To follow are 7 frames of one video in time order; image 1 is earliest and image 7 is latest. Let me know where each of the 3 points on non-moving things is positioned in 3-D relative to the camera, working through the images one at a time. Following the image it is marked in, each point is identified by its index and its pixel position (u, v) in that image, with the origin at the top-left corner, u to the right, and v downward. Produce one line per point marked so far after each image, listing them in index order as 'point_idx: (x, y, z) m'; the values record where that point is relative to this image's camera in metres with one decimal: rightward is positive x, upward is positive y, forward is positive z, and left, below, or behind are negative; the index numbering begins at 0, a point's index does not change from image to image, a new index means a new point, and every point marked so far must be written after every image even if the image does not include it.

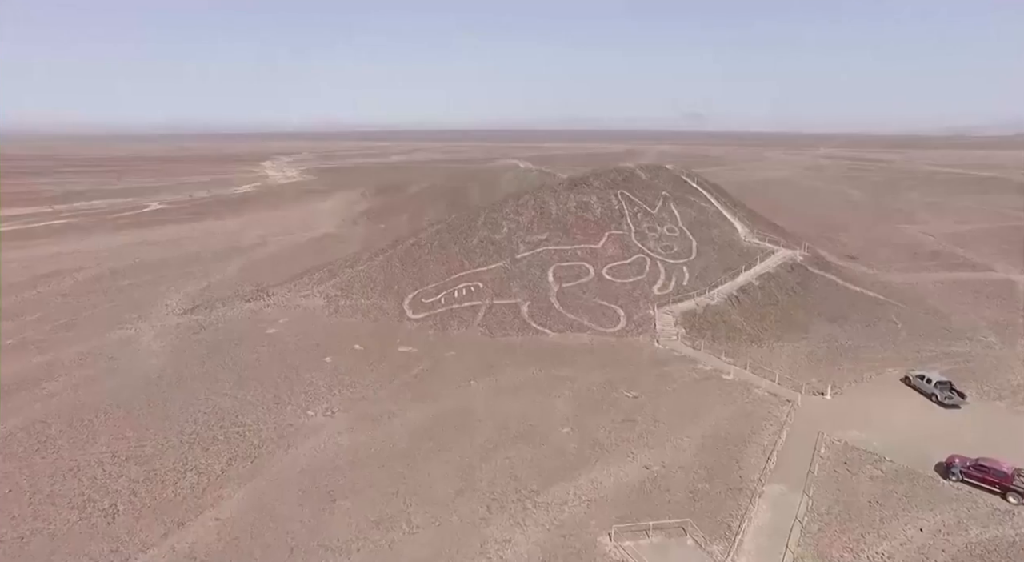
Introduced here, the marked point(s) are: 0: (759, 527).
0: (+7.9, -7.8, +19.2) m
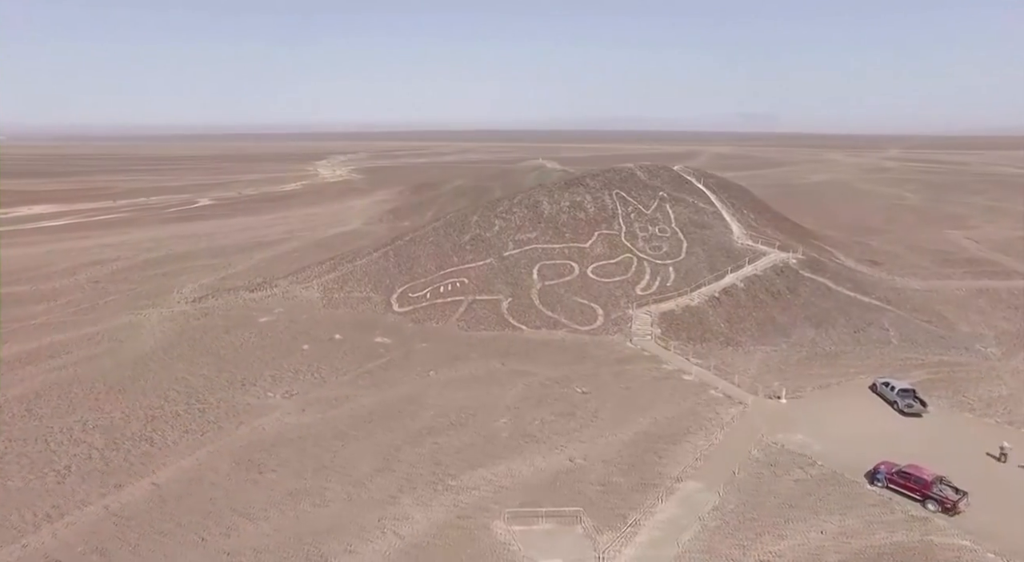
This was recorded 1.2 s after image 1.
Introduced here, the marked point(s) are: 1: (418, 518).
0: (+4.7, -7.7, +19.6) m
1: (-3.1, -7.6, +19.5) m
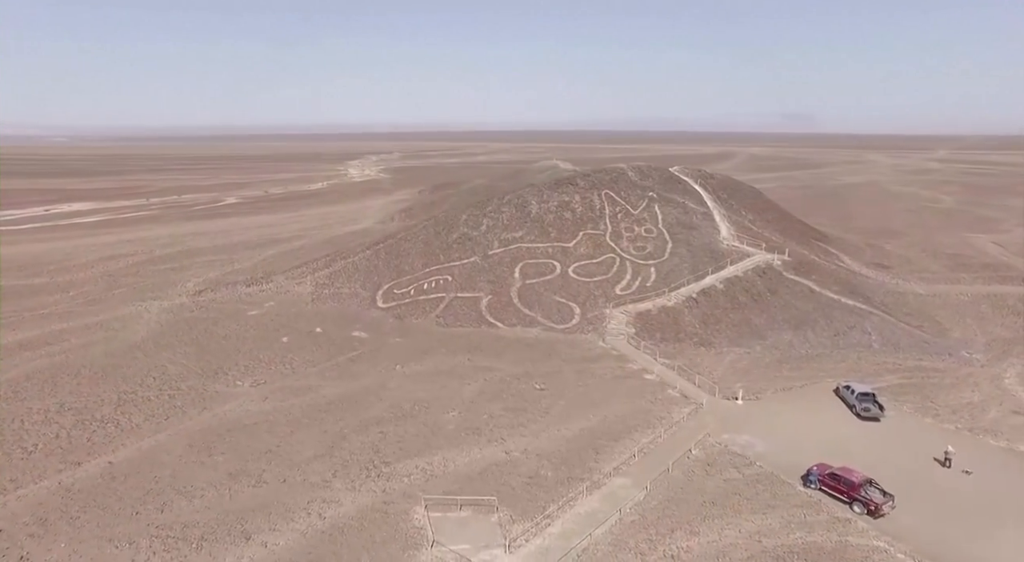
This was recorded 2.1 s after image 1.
0: (+2.1, -7.6, +20.0) m
1: (-5.7, -7.4, +20.4) m
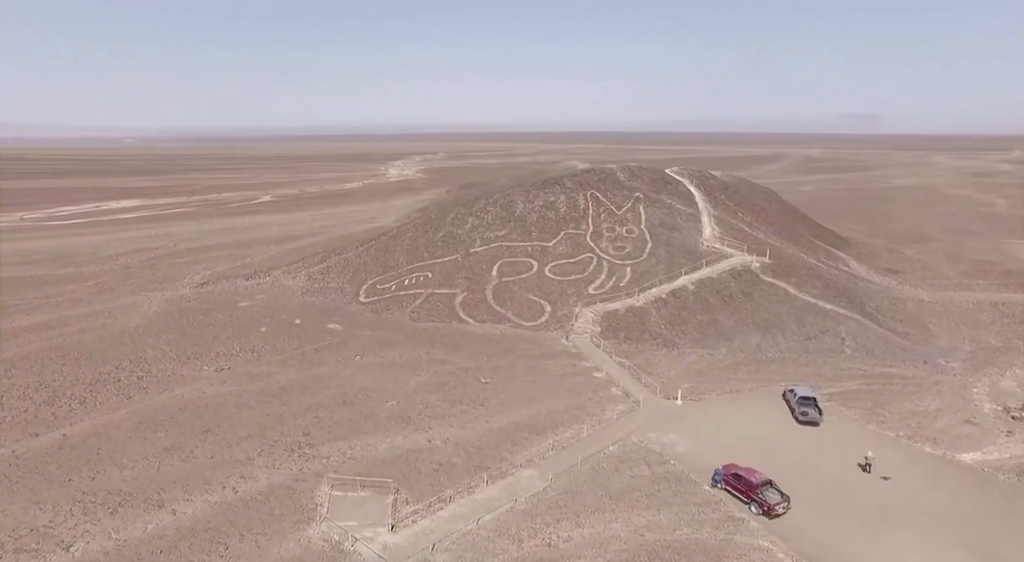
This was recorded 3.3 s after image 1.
0: (-1.4, -7.5, +20.8) m
1: (-9.1, -7.0, +21.8) m
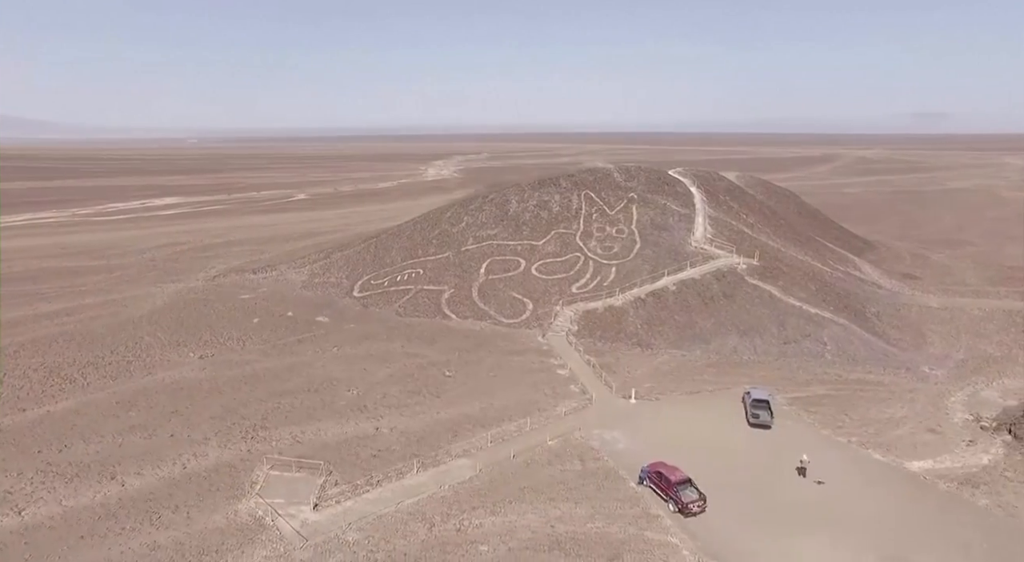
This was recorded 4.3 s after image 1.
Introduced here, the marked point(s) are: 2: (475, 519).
0: (-4.1, -7.2, +21.7) m
1: (-11.7, -6.7, +23.3) m
2: (-1.2, -7.8, +19.9) m
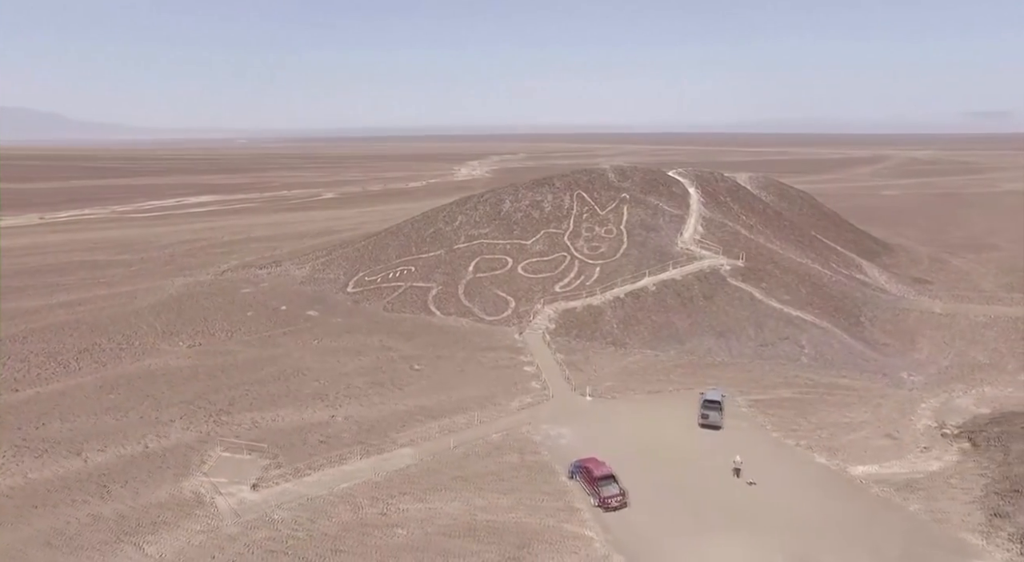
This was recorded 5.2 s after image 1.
0: (-6.5, -7.0, +22.7) m
1: (-14.0, -6.4, +24.8) m
2: (-3.8, -7.6, +20.8) m
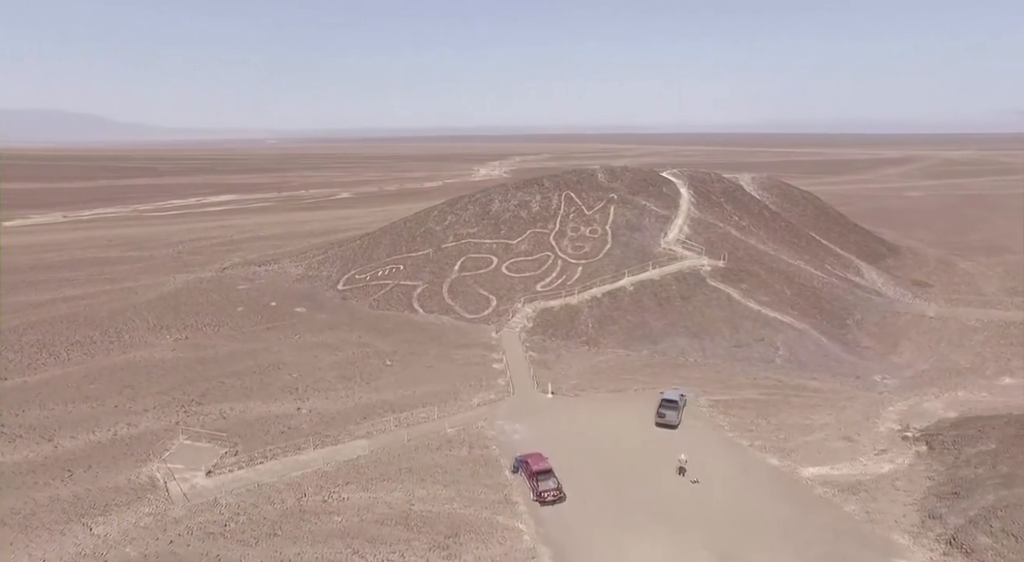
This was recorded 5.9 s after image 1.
0: (-8.6, -6.9, +23.5) m
1: (-16.0, -6.2, +25.9) m
2: (-5.9, -7.5, +21.5) m
